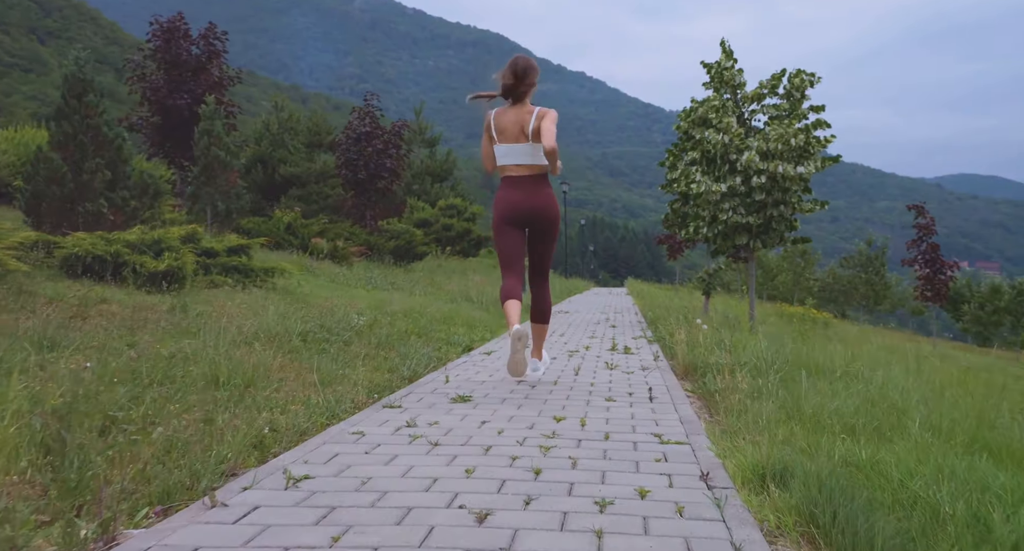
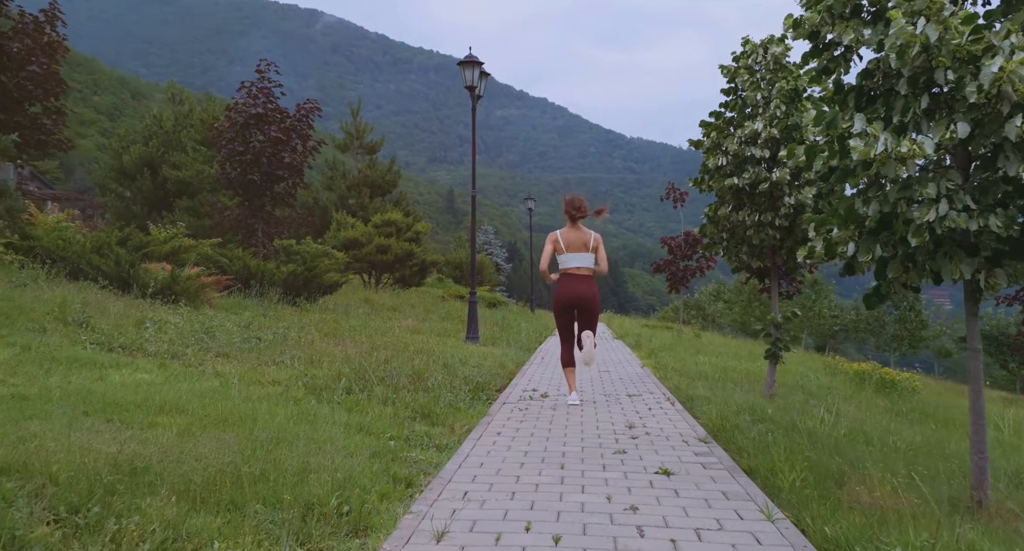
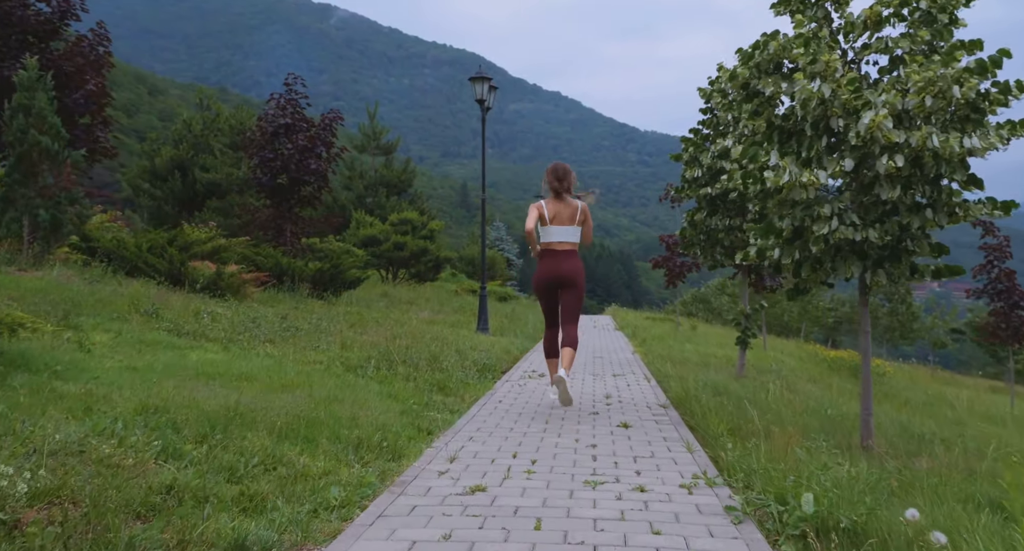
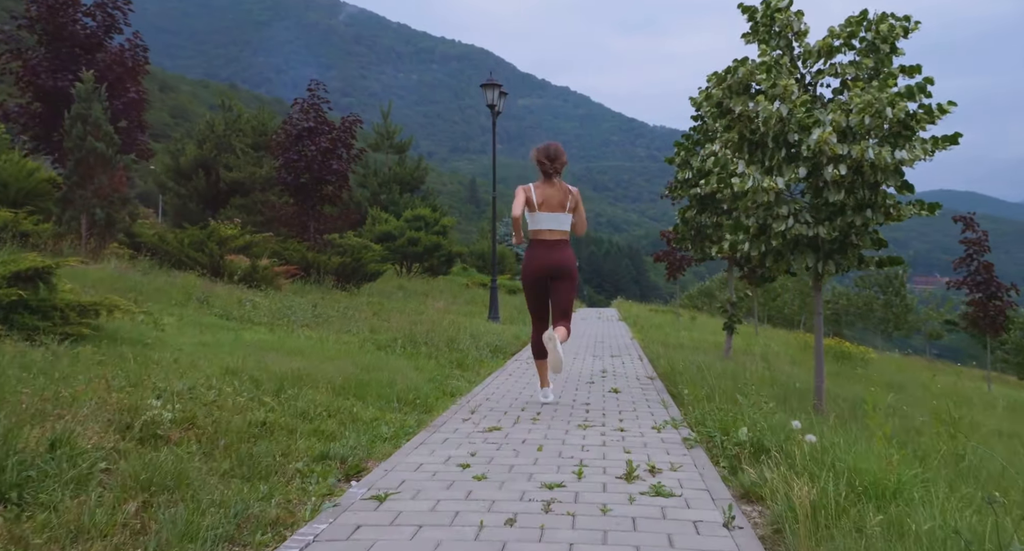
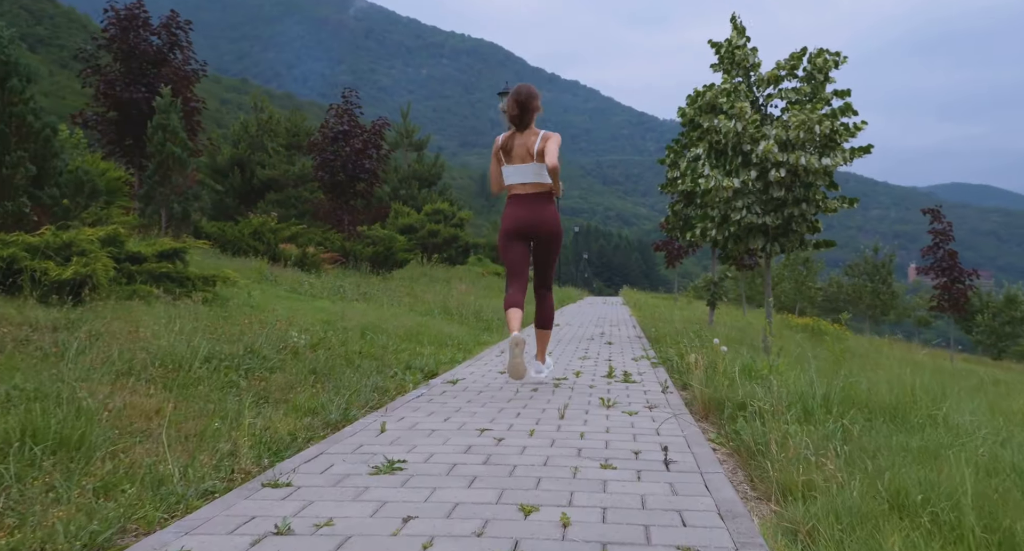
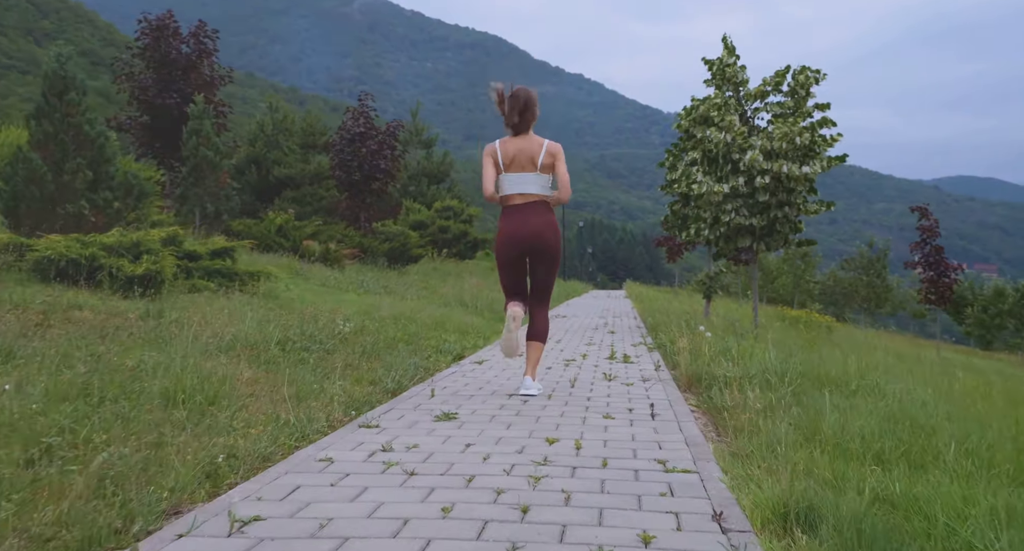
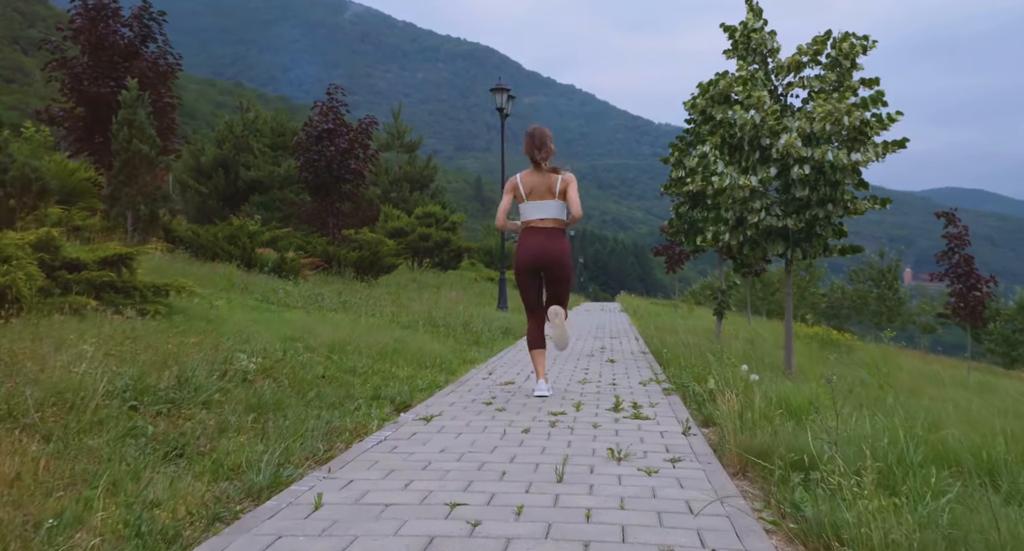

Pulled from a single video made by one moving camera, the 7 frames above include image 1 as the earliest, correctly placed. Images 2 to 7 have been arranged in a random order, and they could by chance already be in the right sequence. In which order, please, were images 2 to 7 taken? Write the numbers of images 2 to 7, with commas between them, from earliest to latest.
6, 5, 7, 4, 3, 2
